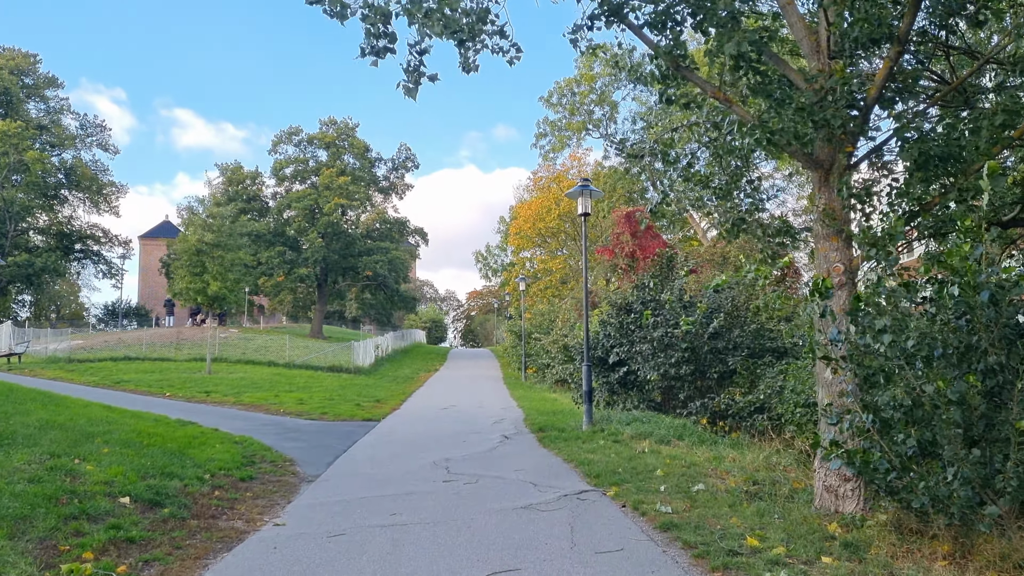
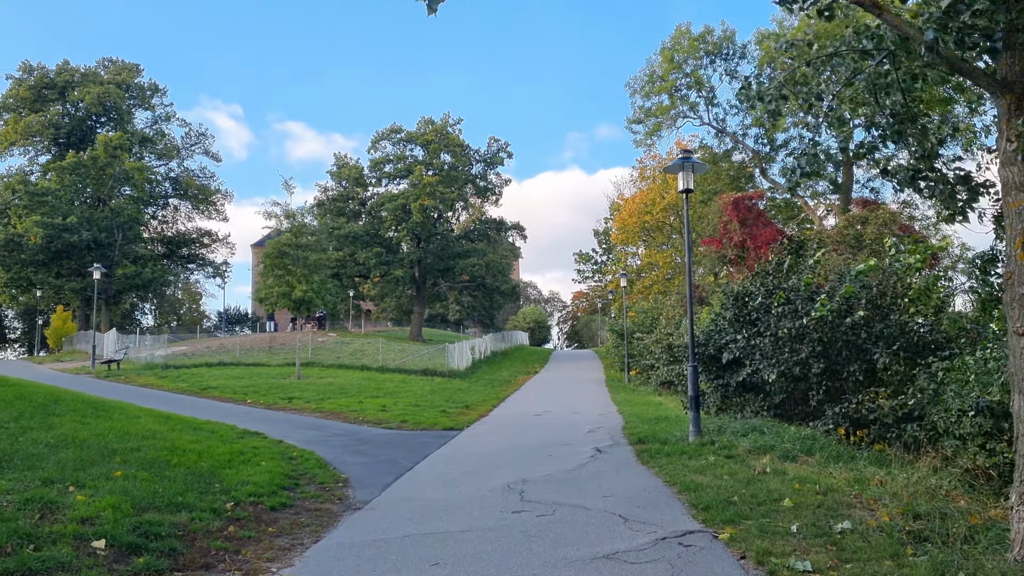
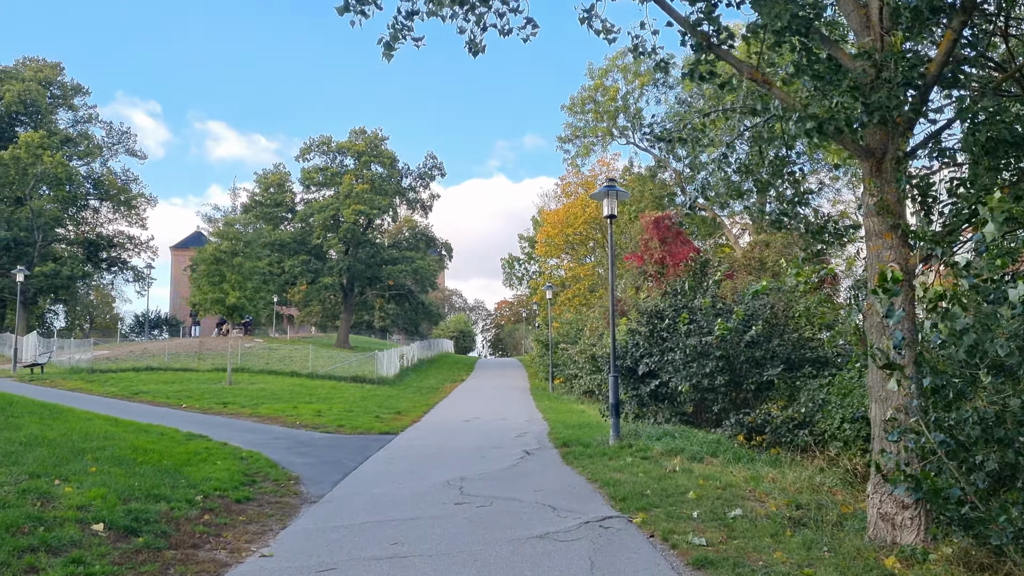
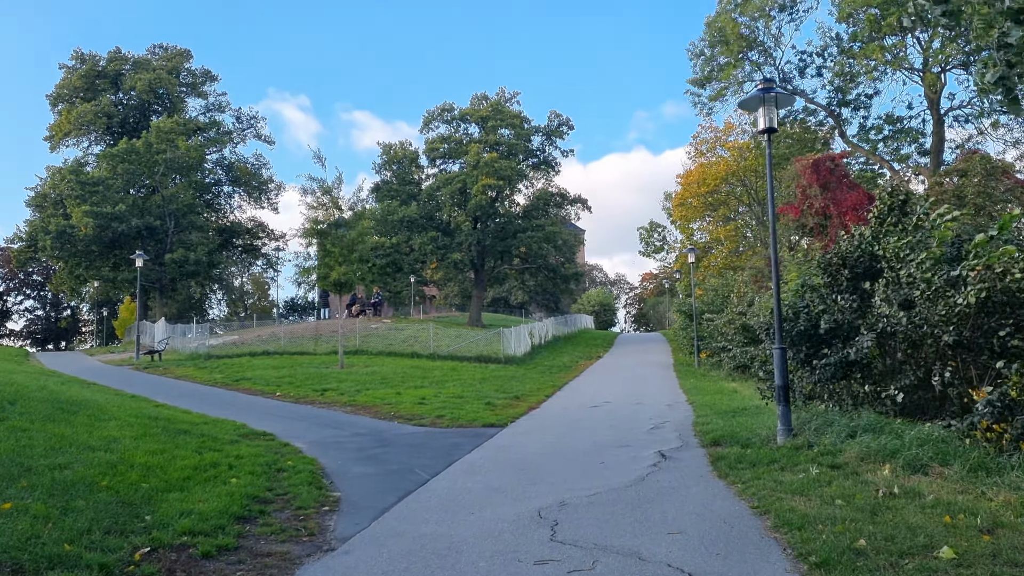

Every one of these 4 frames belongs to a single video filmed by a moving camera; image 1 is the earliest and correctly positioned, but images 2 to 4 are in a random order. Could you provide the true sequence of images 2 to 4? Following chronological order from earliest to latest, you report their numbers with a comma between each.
3, 2, 4
